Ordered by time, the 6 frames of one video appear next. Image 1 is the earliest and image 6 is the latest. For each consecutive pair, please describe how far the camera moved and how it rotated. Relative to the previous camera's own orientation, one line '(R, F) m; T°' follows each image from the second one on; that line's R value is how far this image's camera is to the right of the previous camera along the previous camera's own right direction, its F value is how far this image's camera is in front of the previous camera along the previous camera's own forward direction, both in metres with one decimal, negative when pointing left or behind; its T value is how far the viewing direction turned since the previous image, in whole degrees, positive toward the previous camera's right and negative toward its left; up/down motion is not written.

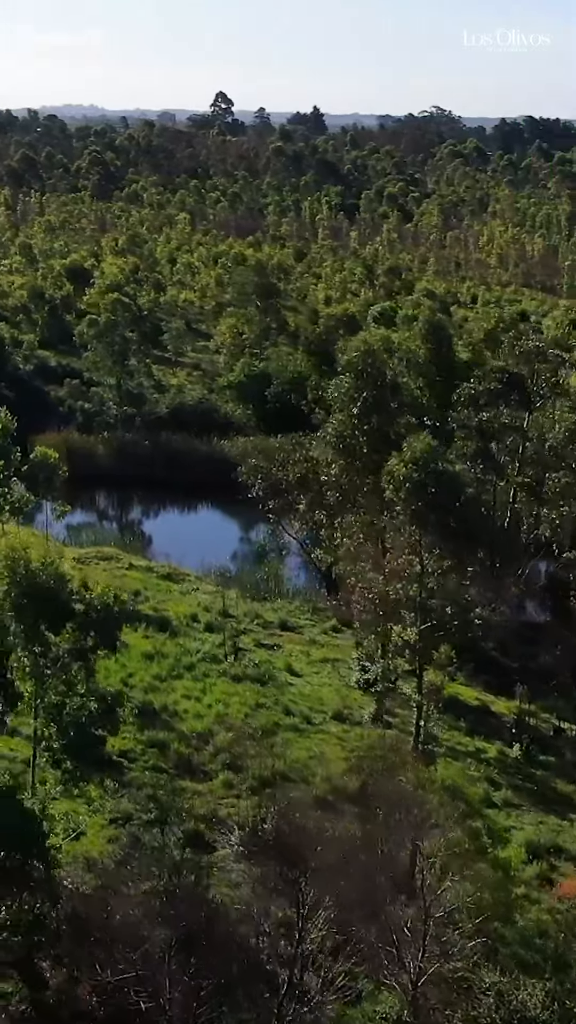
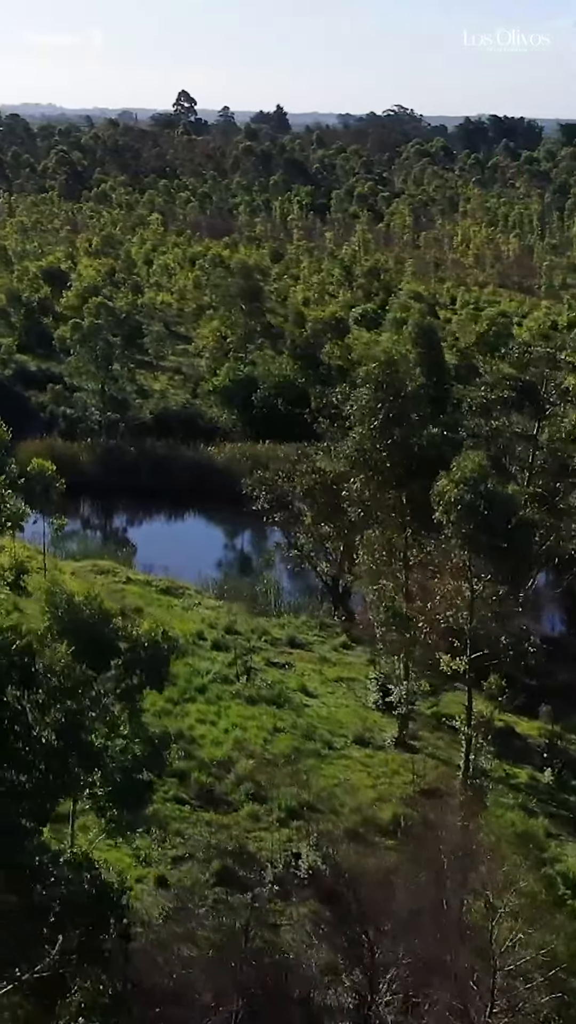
(-0.5, +0.6) m; +1°
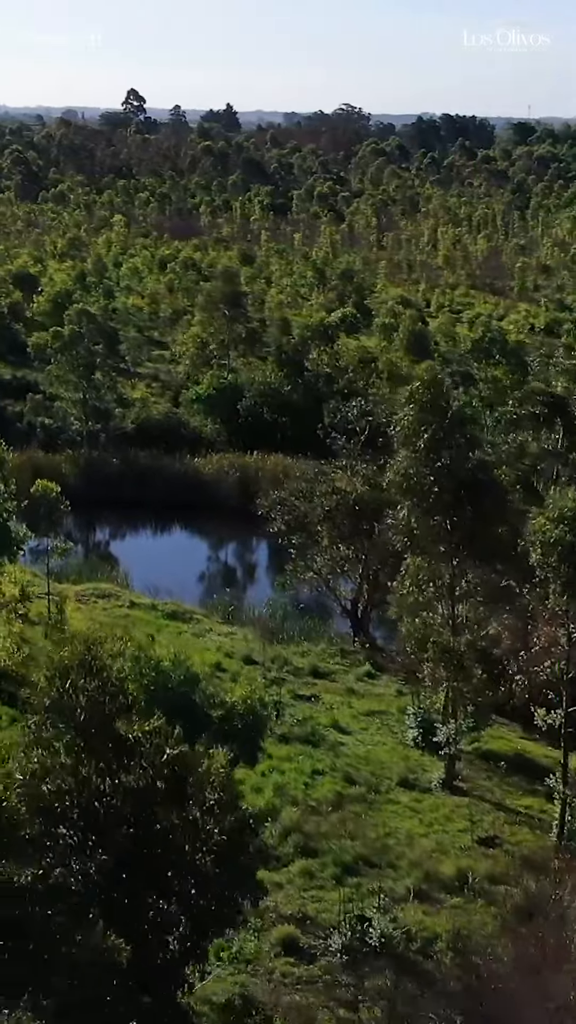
(-0.8, +1.0) m; +2°
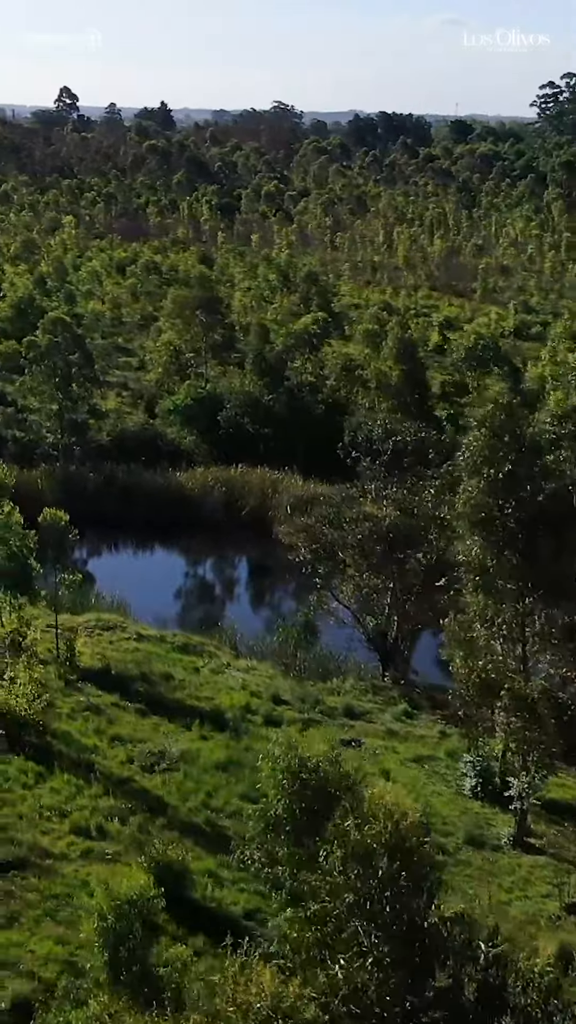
(-1.0, +1.2) m; +2°
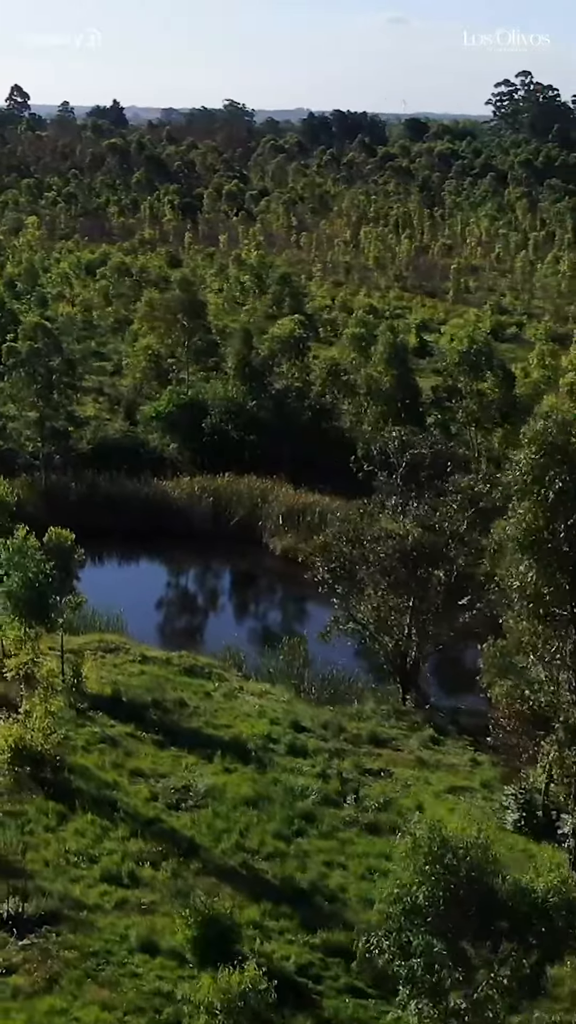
(-0.7, +0.8) m; +2°
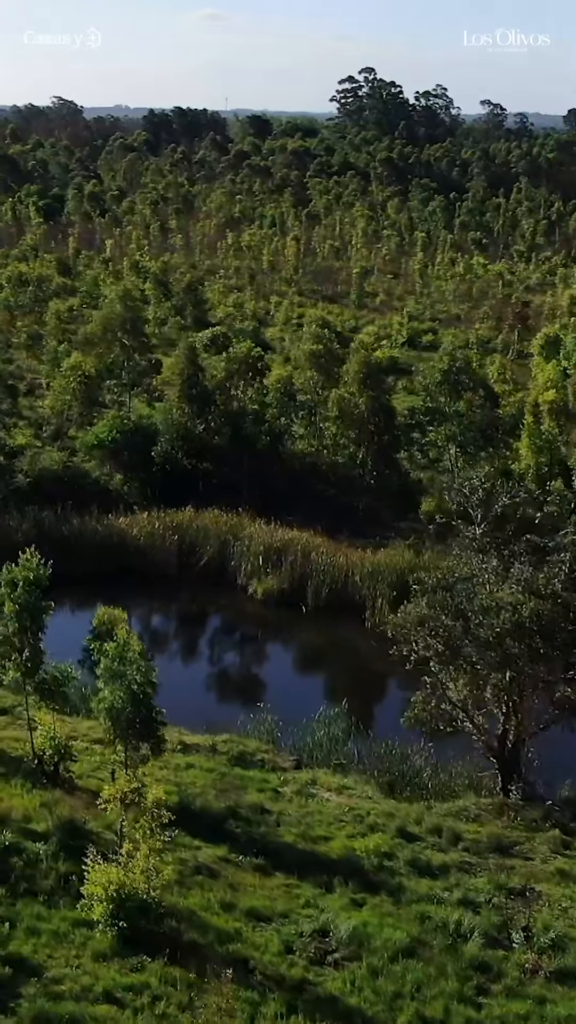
(-2.2, +2.6) m; +6°
